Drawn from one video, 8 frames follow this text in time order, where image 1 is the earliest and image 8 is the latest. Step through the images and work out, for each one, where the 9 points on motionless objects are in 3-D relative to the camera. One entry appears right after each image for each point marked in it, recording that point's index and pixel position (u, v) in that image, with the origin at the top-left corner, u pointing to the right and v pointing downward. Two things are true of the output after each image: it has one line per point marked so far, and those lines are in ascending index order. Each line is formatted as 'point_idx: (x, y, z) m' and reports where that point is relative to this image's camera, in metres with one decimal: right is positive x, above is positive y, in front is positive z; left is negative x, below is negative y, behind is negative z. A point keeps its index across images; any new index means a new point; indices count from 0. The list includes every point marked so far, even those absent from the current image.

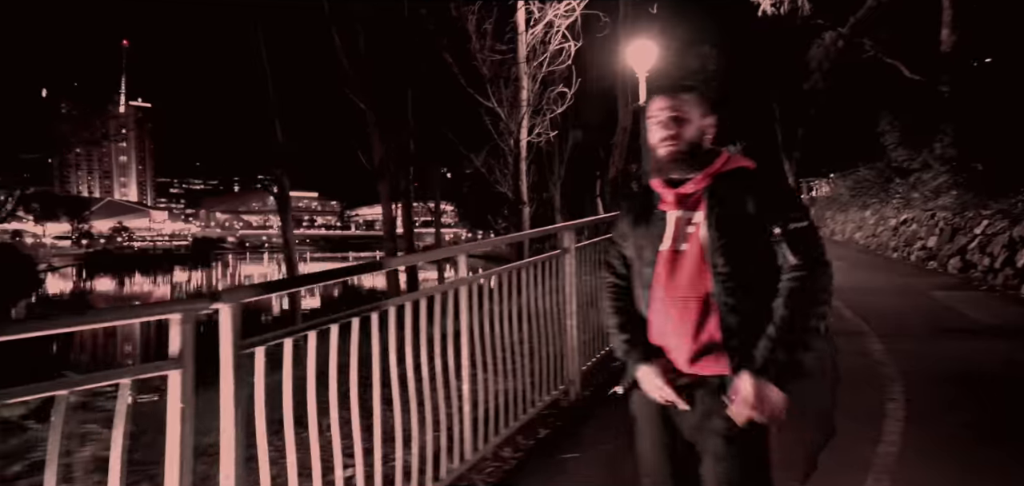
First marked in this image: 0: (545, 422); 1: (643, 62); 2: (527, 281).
0: (+0.3, -1.3, +4.9) m
1: (+3.2, +4.7, +16.7) m
2: (+0.1, -0.3, +4.8) m
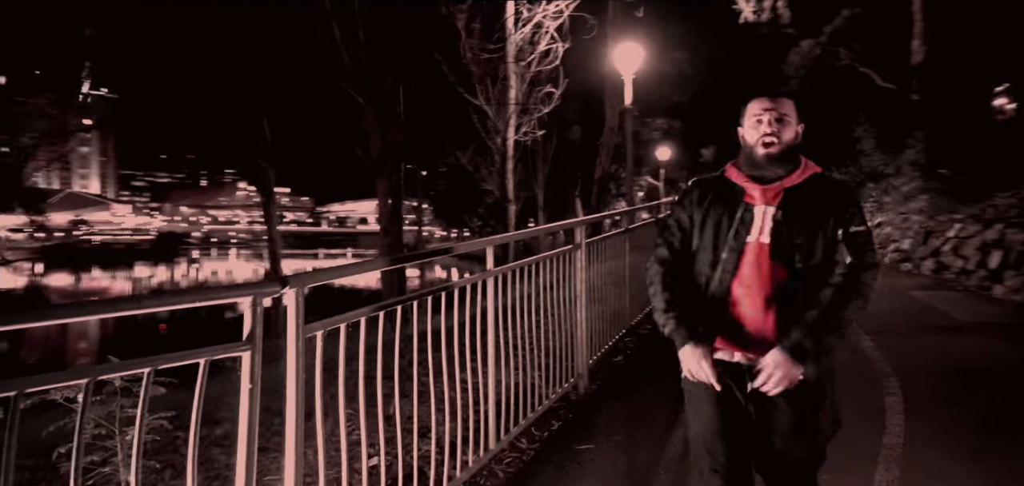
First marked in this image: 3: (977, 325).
0: (+0.4, -1.3, +5.0) m
1: (+2.9, +4.7, +16.9) m
2: (+0.2, -0.3, +4.9) m
3: (+5.3, -0.9, +7.4) m
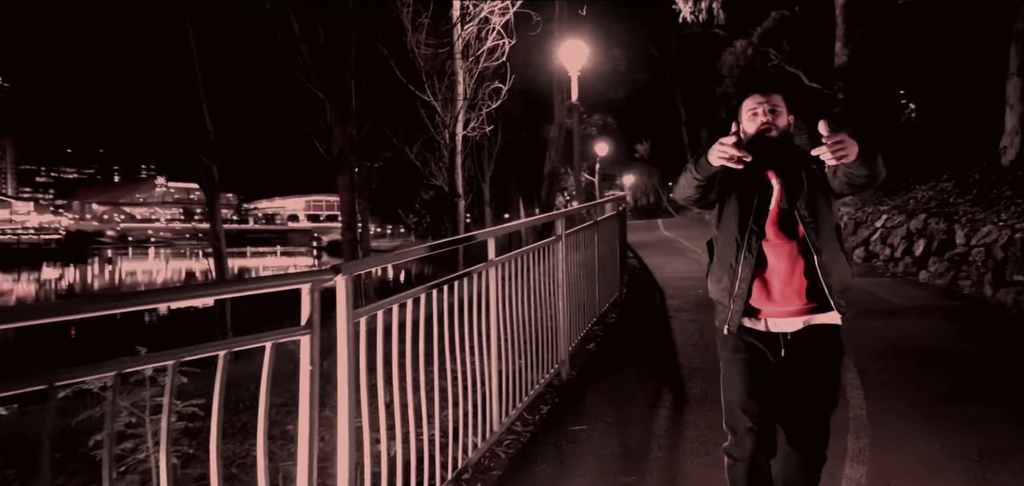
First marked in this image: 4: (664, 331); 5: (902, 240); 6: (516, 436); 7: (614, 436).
0: (+0.3, -1.2, +5.2) m
1: (+1.6, +4.9, +17.3) m
2: (+0.2, -0.2, +5.1) m
3: (+5.0, -0.8, +8.1) m
4: (+1.7, -1.0, +7.4) m
5: (+6.7, +0.1, +11.2) m
6: (0.0, -1.3, +4.6) m
7: (+0.7, -1.3, +4.5) m
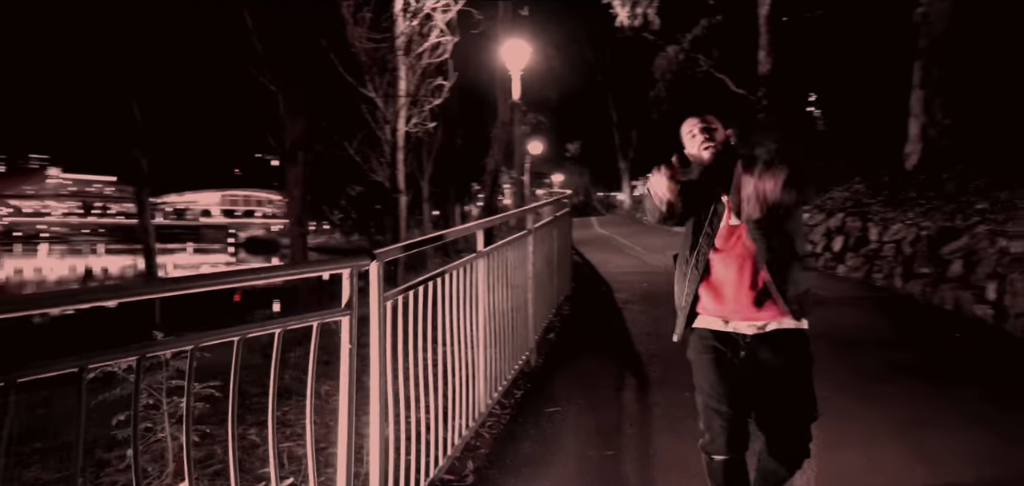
0: (0.0, -1.2, +5.6) m
1: (+0.1, +5.0, +17.7) m
2: (0.0, -0.1, +5.4) m
3: (+4.4, -0.7, +9.0) m
4: (+1.3, -1.0, +7.9) m
5: (+5.8, +0.1, +12.3) m
6: (-0.1, -1.3, +4.9) m
7: (+0.5, -1.3, +4.9) m
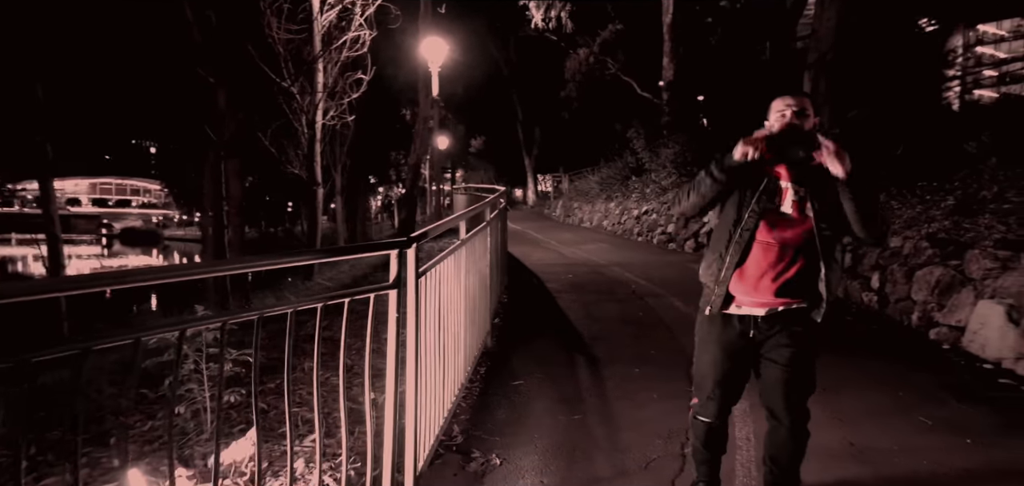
0: (-0.3, -1.1, +6.0) m
1: (-2.0, +5.1, +17.9) m
2: (-0.4, -0.1, +5.8) m
3: (+3.5, -0.7, +10.0) m
4: (+0.5, -0.9, +8.4) m
5: (+4.4, +0.2, +13.4) m
6: (-0.4, -1.2, +5.3) m
7: (+0.3, -1.2, +5.4) m
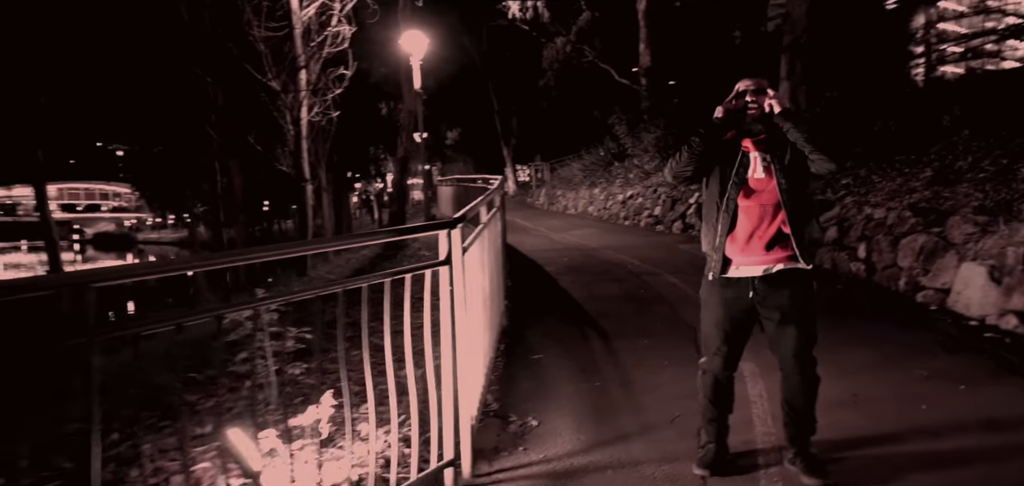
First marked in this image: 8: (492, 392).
0: (-0.1, -0.9, +6.3) m
1: (-2.5, +5.4, +18.1) m
2: (-0.2, +0.1, +6.1) m
3: (+3.5, -0.3, +10.4) m
4: (+0.6, -0.6, +8.8) m
5: (+4.3, +0.6, +13.9) m
6: (-0.2, -1.1, +5.6) m
7: (+0.5, -1.0, +5.7) m
8: (-0.2, -1.1, +5.0) m
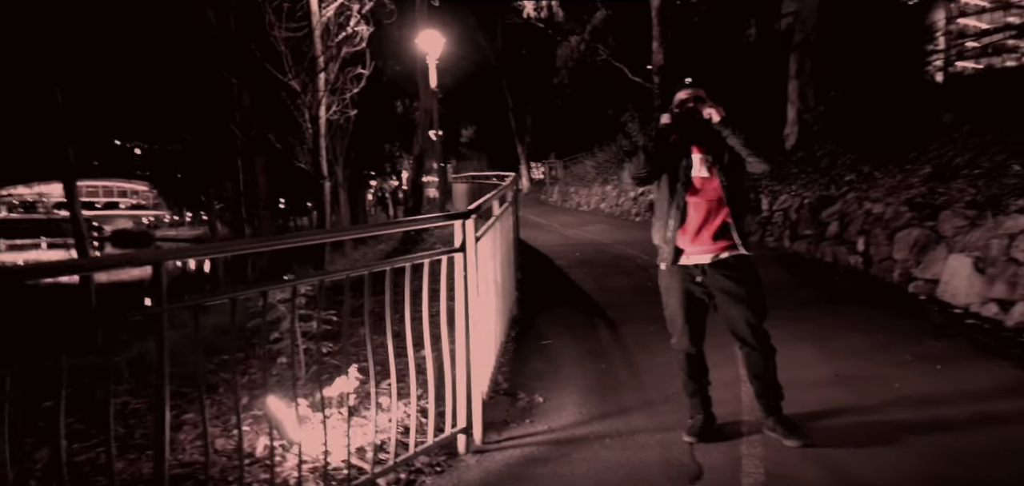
0: (0.0, -0.9, +6.7) m
1: (-2.1, +5.5, +18.5) m
2: (-0.1, +0.2, +6.5) m
3: (+3.7, -0.2, +10.7) m
4: (+0.8, -0.5, +9.2) m
5: (+4.5, +0.7, +14.2) m
6: (-0.1, -1.0, +6.0) m
7: (+0.6, -1.0, +6.1) m
8: (-0.1, -1.1, +5.4) m
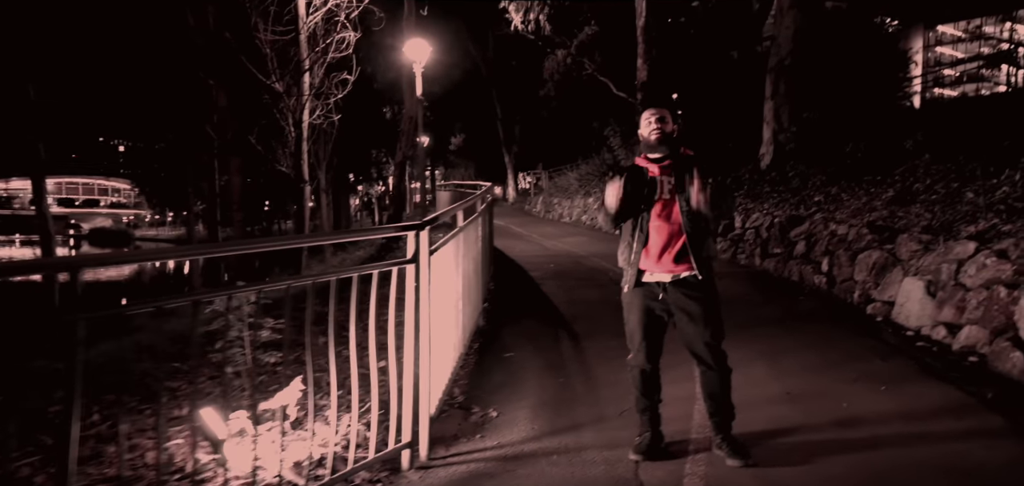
0: (-0.4, -1.0, +6.7) m
1: (-2.6, +5.3, +18.6) m
2: (-0.5, +0.1, +6.6) m
3: (+3.3, -0.5, +10.9) m
4: (+0.4, -0.7, +9.3) m
5: (+4.1, +0.4, +14.4) m
6: (-0.4, -1.1, +6.1) m
7: (+0.2, -1.1, +6.2) m
8: (-0.4, -1.2, +5.4) m
